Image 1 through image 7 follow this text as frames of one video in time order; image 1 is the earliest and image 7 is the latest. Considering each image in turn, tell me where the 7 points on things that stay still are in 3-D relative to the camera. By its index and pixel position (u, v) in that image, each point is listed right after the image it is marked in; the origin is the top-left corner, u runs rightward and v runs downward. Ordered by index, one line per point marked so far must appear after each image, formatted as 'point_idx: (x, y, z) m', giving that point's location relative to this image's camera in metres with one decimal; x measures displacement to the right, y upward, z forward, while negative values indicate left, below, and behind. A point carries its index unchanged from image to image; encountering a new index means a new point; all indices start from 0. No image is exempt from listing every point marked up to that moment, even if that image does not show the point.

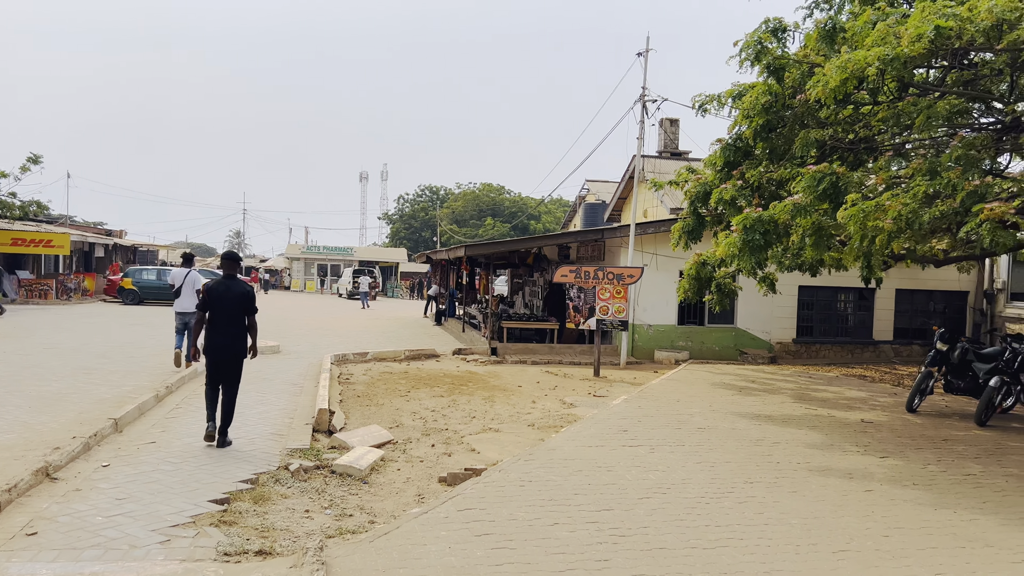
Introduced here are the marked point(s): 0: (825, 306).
0: (+7.1, -0.4, +18.7) m
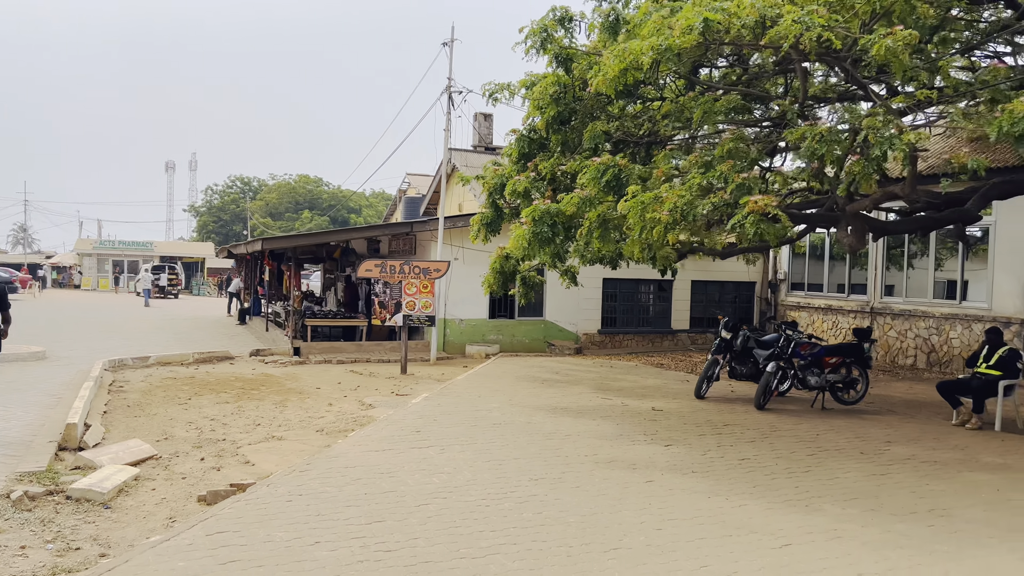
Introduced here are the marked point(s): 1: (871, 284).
0: (+2.7, -0.2, +19.3) m
1: (+7.8, +0.1, +17.9) m
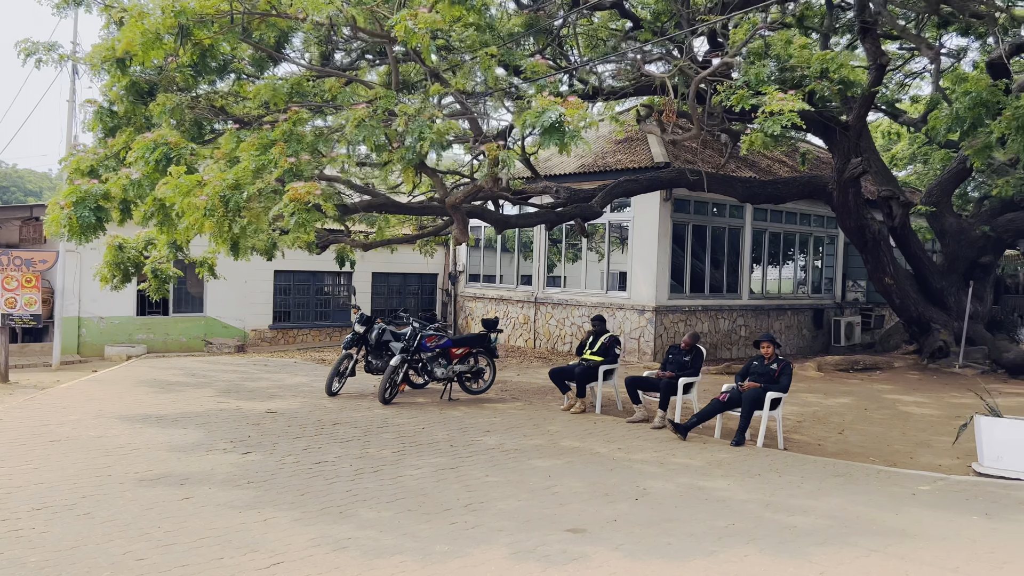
0: (-4.7, 0.0, +18.5) m
1: (+0.5, +0.3, +18.7) m
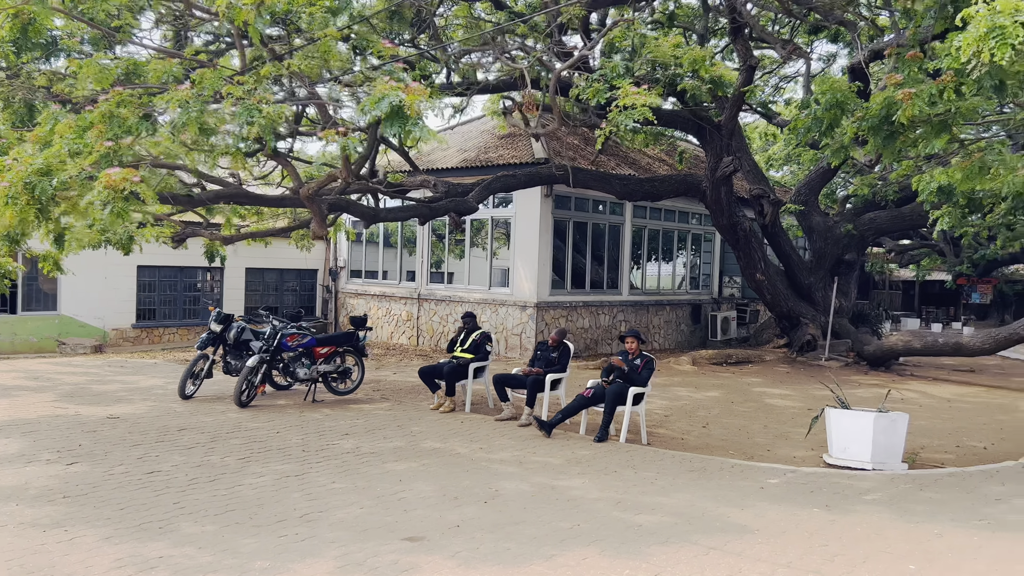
0: (-7.2, 0.0, +17.5) m
1: (-2.1, +0.4, +18.3) m
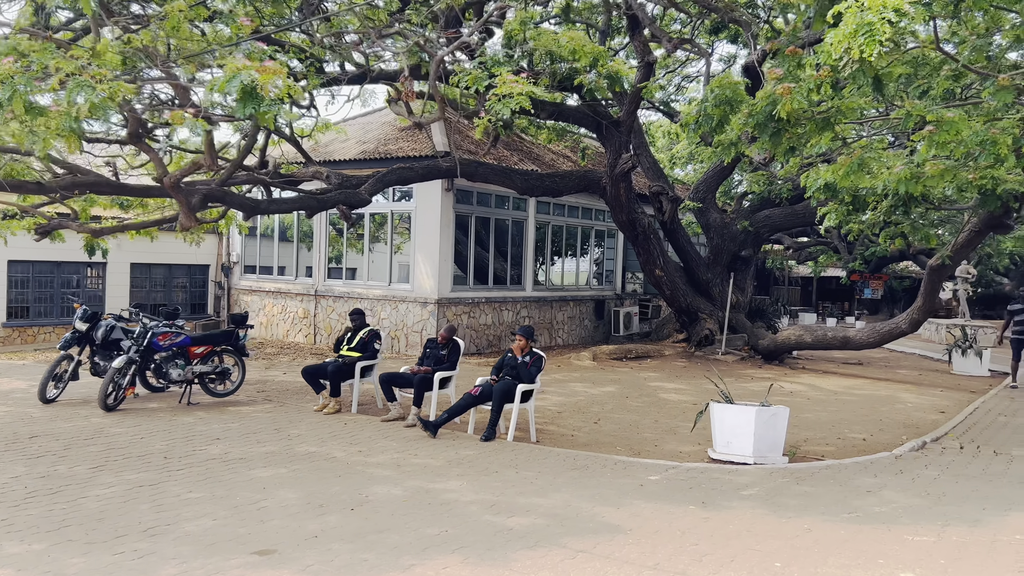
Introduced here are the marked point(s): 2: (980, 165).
0: (-9.3, +0.1, +16.4) m
1: (-4.2, +0.4, +17.7) m
2: (+4.9, +1.3, +8.7) m
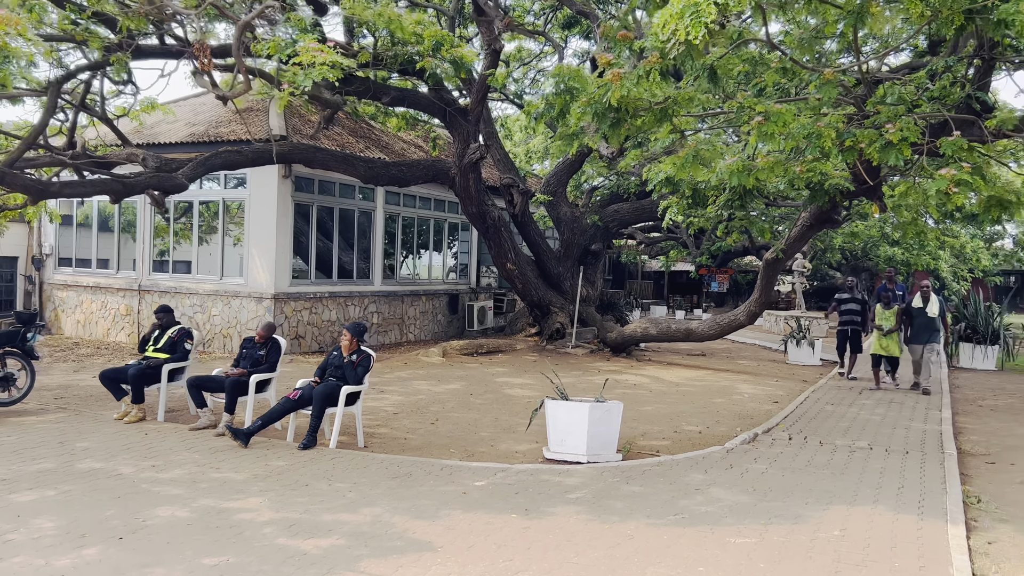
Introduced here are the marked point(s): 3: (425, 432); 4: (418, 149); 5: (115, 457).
0: (-12.1, +0.2, +14.2) m
1: (-7.3, +0.6, +16.3) m
2: (+3.1, +1.4, +8.8) m
3: (-0.9, -1.5, +8.7) m
4: (-2.1, +3.1, +18.7) m
5: (-3.3, -1.4, +6.9) m
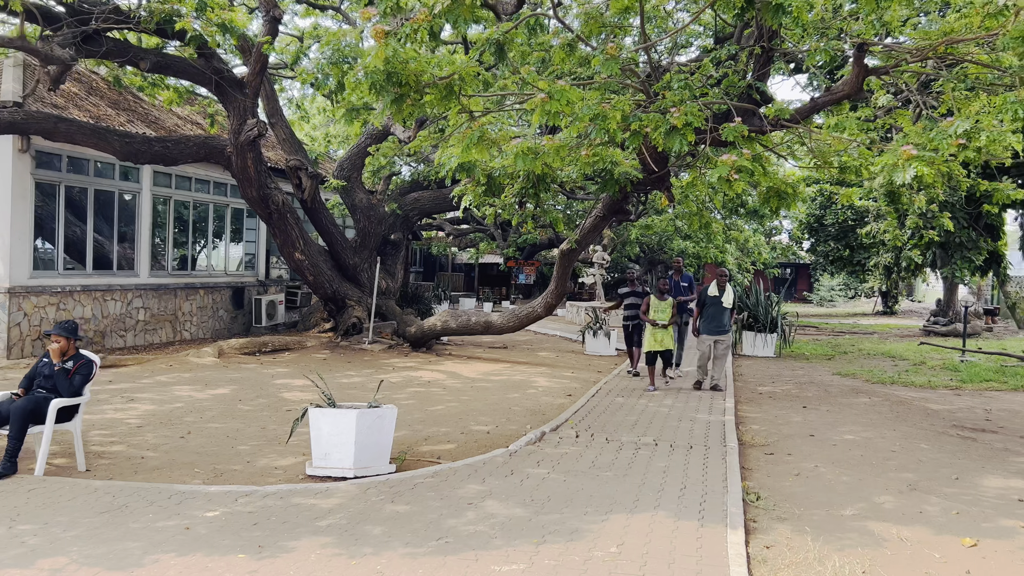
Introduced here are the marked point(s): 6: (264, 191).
0: (-15.2, +0.3, +10.3) m
1: (-11.0, +0.7, +13.4) m
2: (+0.9, +1.5, +8.5) m
3: (-3.1, -1.4, +7.4) m
4: (-6.5, +3.3, +16.9) m
5: (-5.0, -1.3, +5.2) m
6: (-4.3, +1.7, +14.2) m
